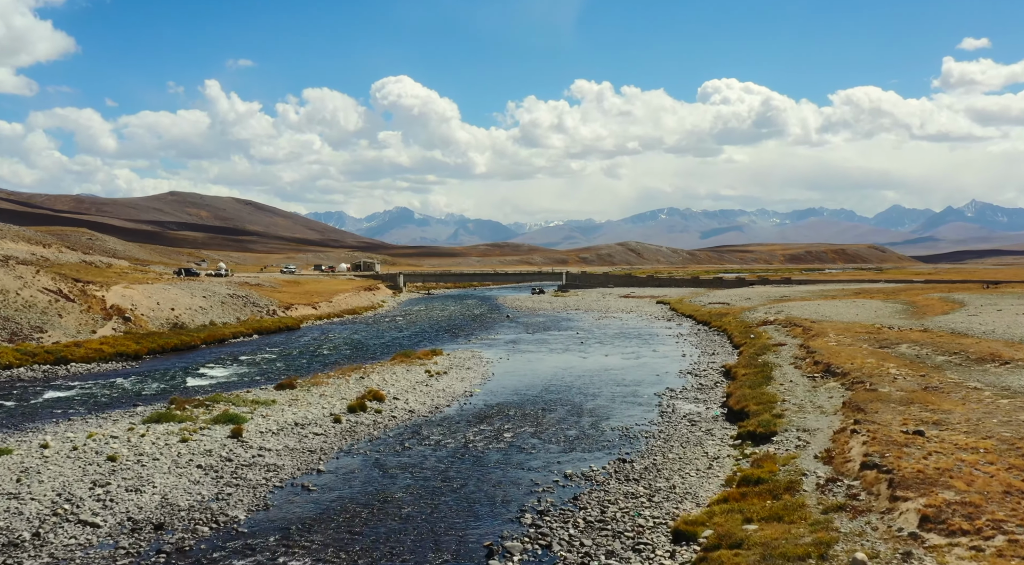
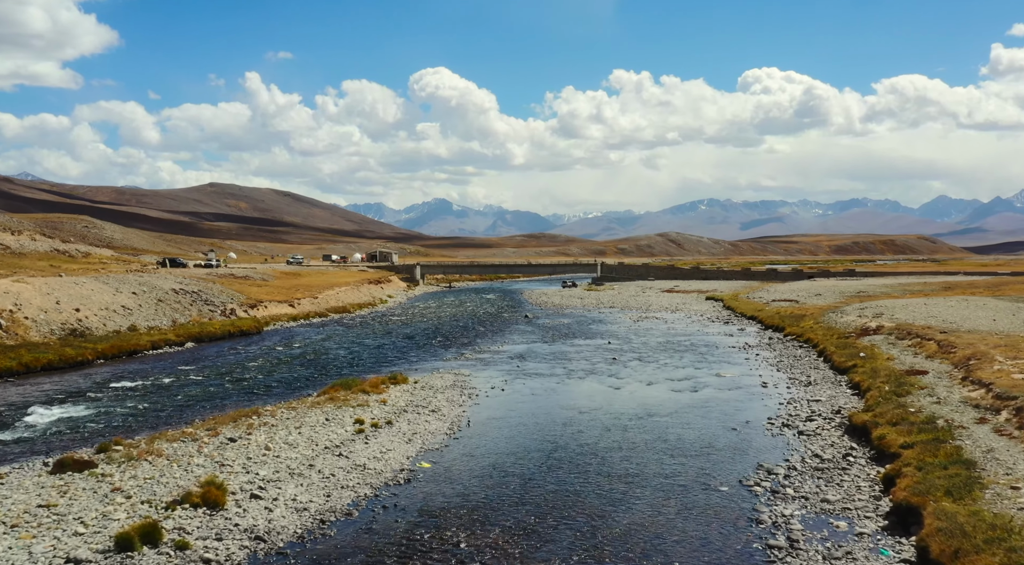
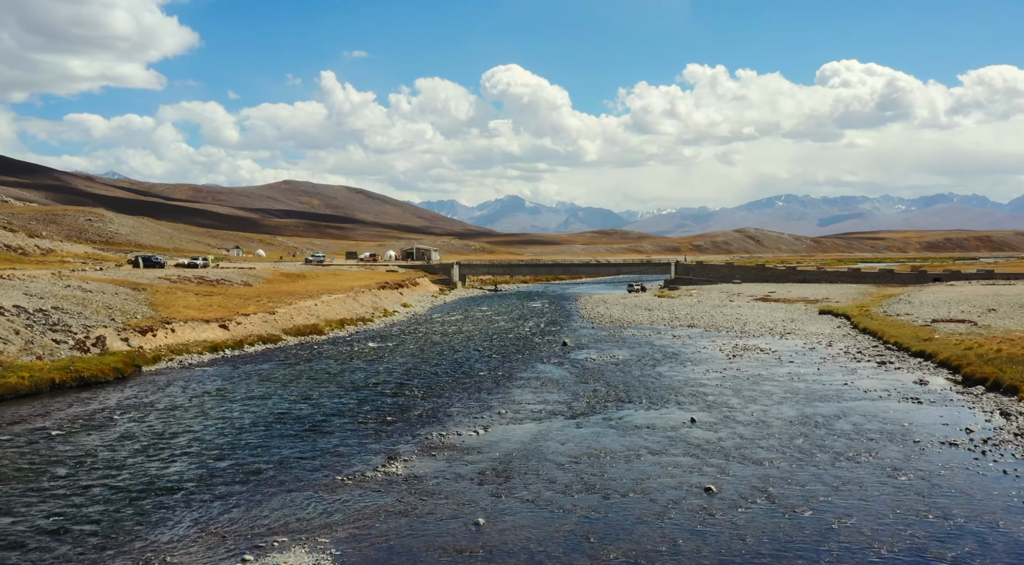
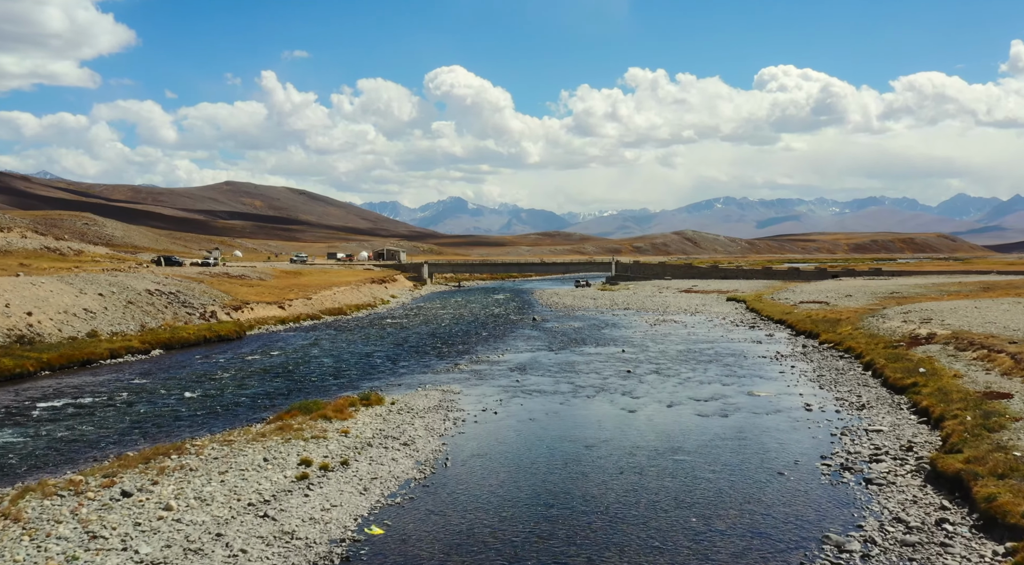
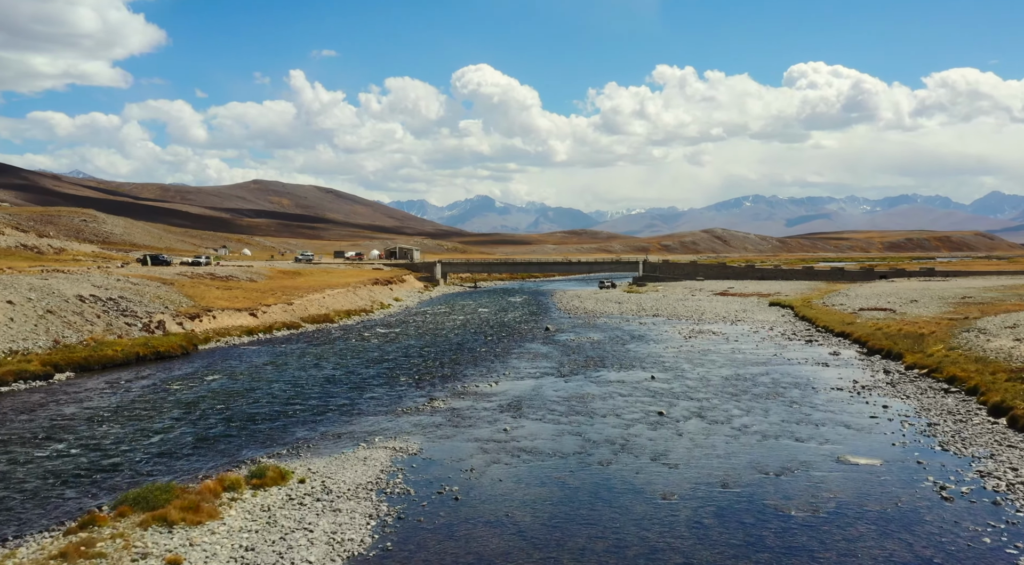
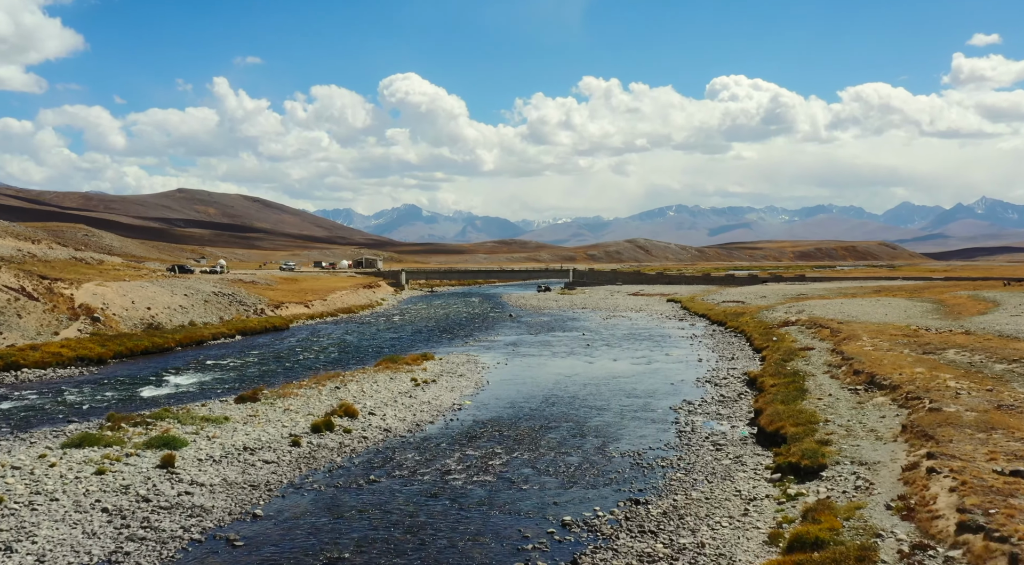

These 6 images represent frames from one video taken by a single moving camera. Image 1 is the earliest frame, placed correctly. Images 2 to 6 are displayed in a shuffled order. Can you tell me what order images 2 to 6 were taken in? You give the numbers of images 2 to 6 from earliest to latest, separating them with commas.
6, 2, 4, 5, 3
